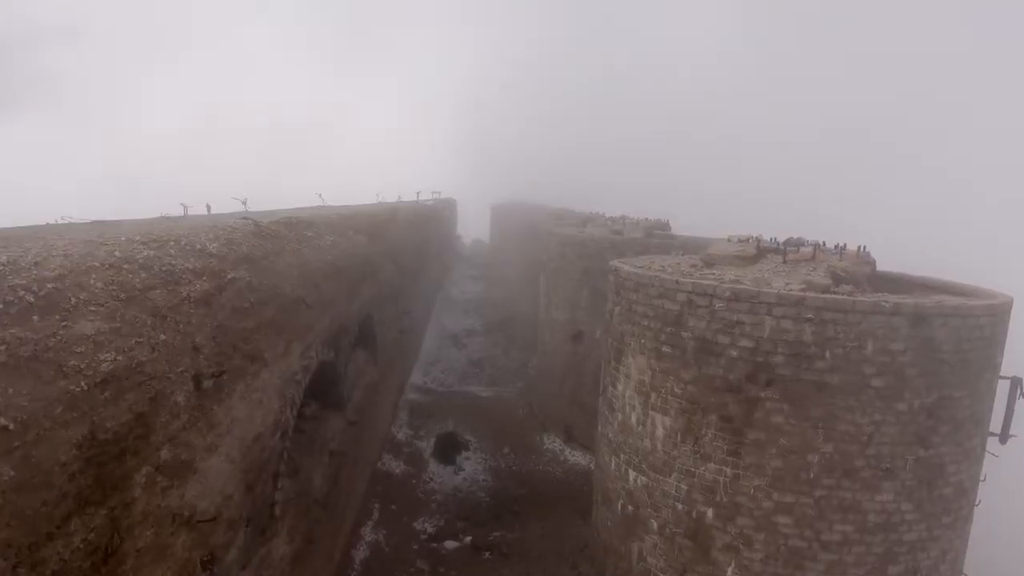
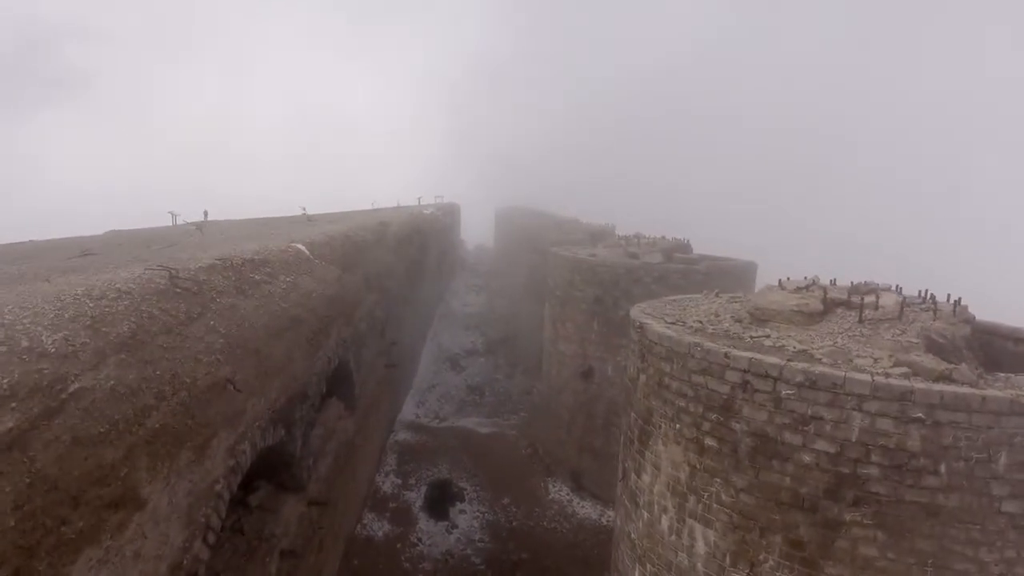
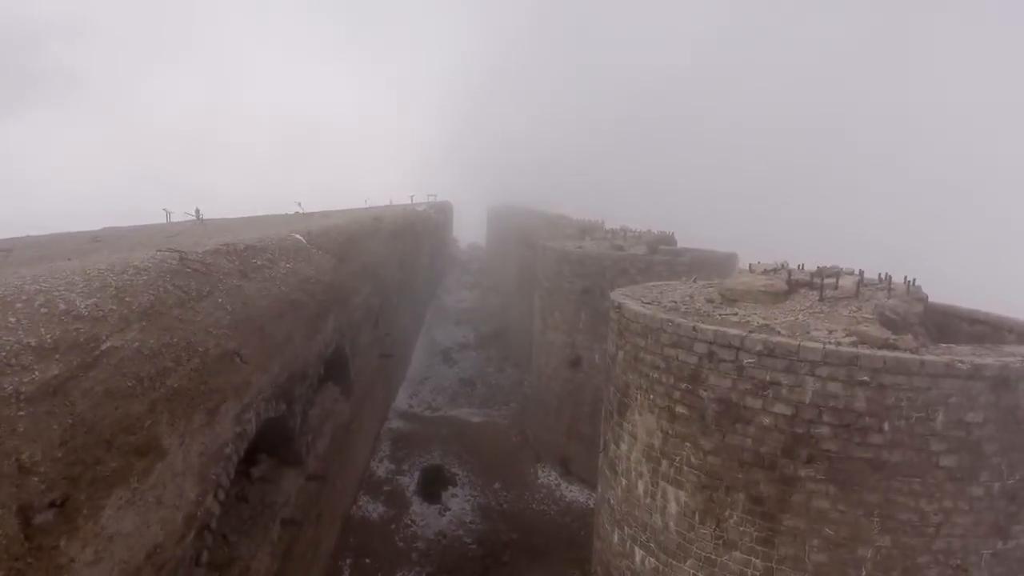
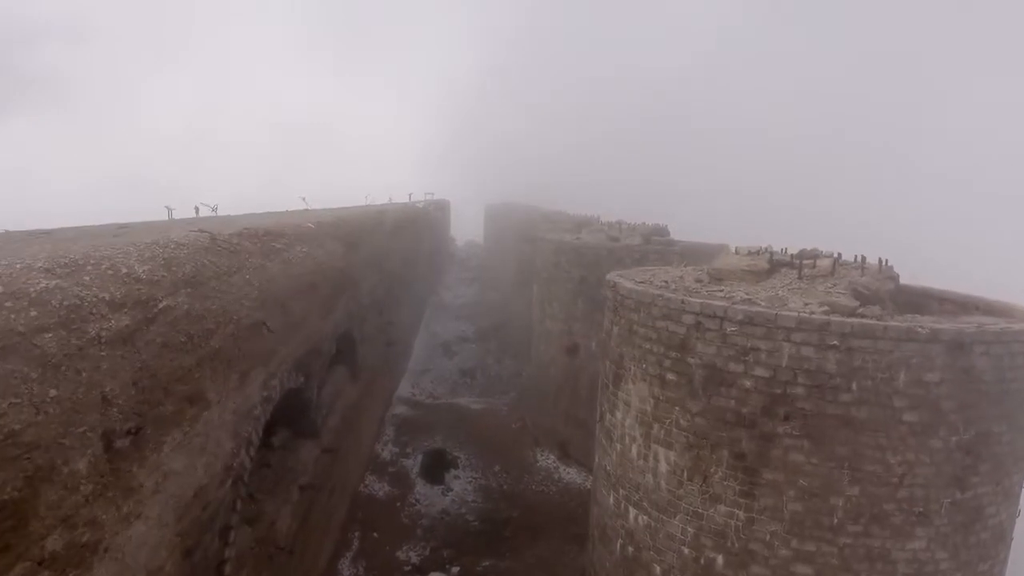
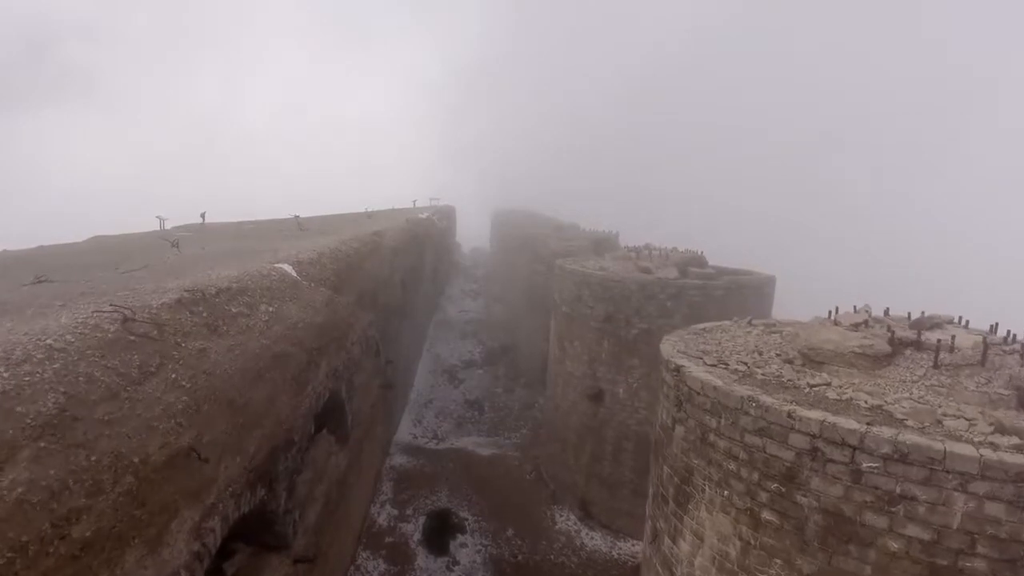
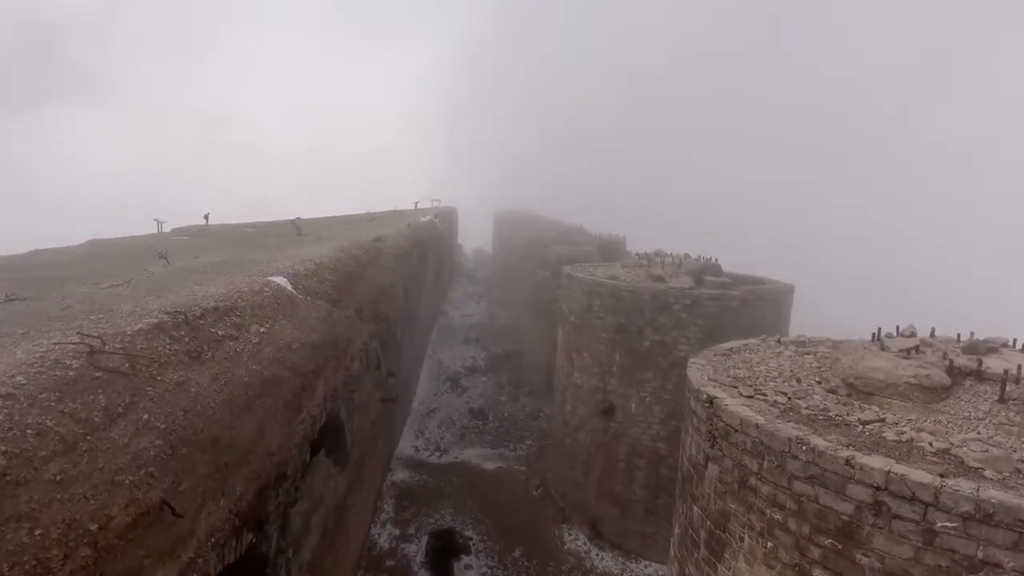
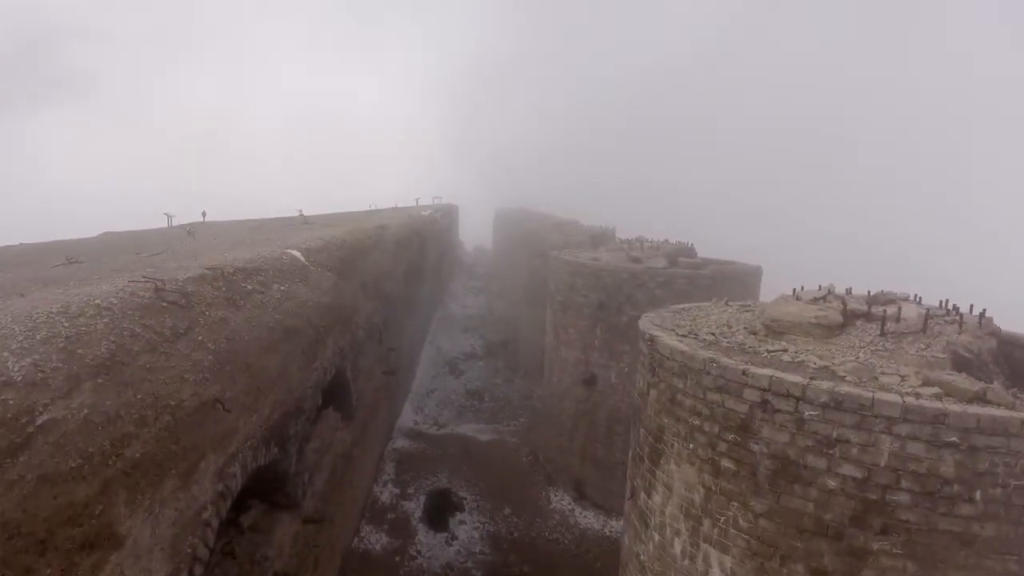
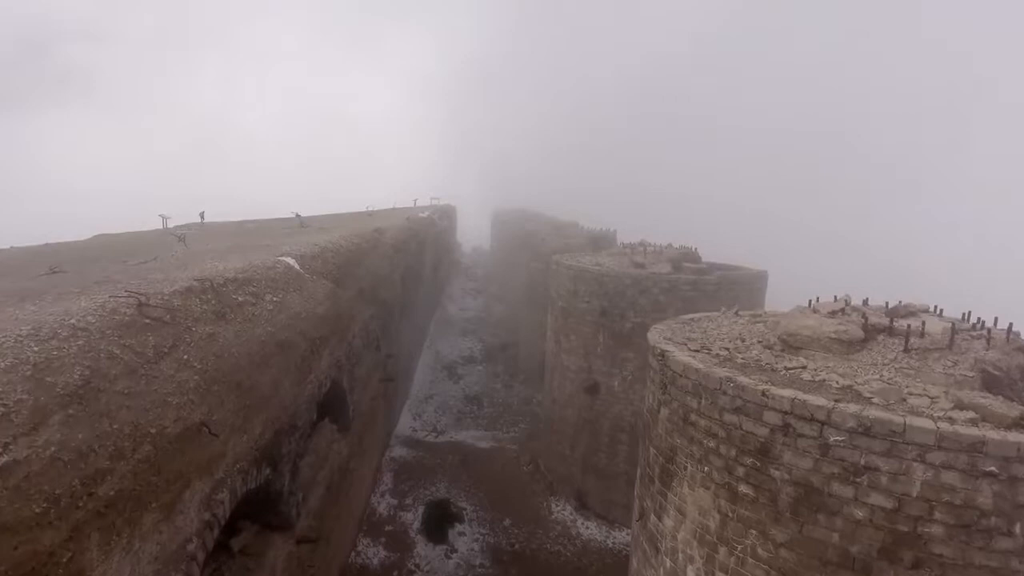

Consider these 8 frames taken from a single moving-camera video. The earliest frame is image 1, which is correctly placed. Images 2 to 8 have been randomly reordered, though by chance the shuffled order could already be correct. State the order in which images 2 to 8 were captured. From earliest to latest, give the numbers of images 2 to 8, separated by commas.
4, 3, 2, 7, 8, 5, 6
